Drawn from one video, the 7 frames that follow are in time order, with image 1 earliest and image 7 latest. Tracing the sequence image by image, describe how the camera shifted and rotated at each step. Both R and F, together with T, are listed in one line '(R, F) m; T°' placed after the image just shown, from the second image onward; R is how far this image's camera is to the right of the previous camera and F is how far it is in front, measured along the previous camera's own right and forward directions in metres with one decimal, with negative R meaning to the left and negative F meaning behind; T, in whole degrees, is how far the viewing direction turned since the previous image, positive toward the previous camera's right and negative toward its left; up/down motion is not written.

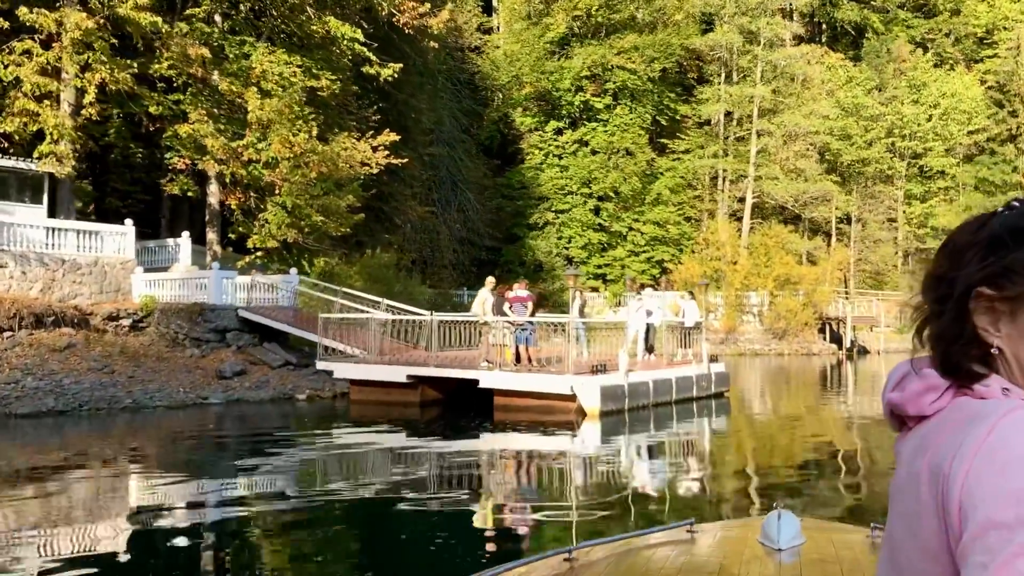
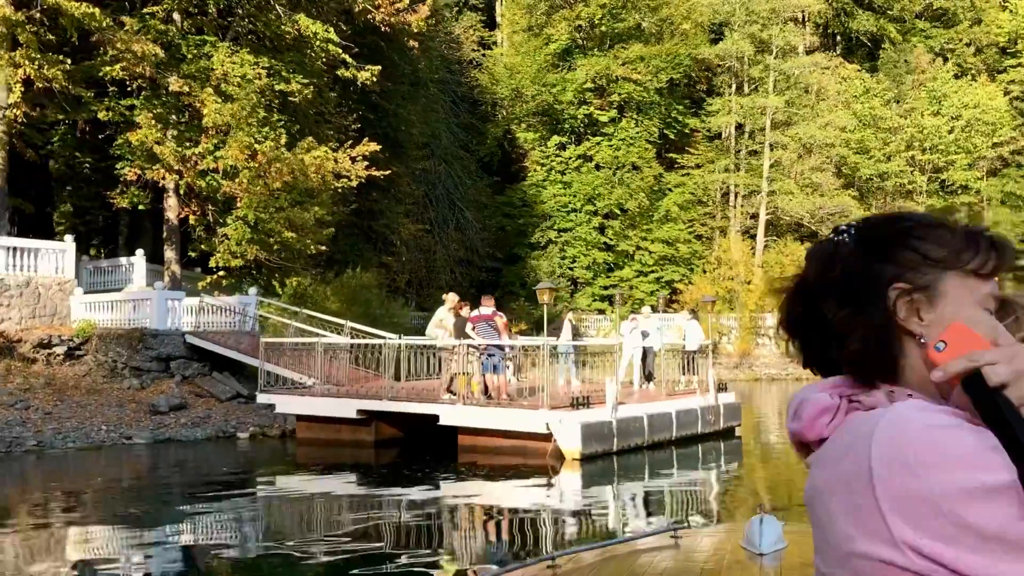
(+0.6, +2.3) m; -1°
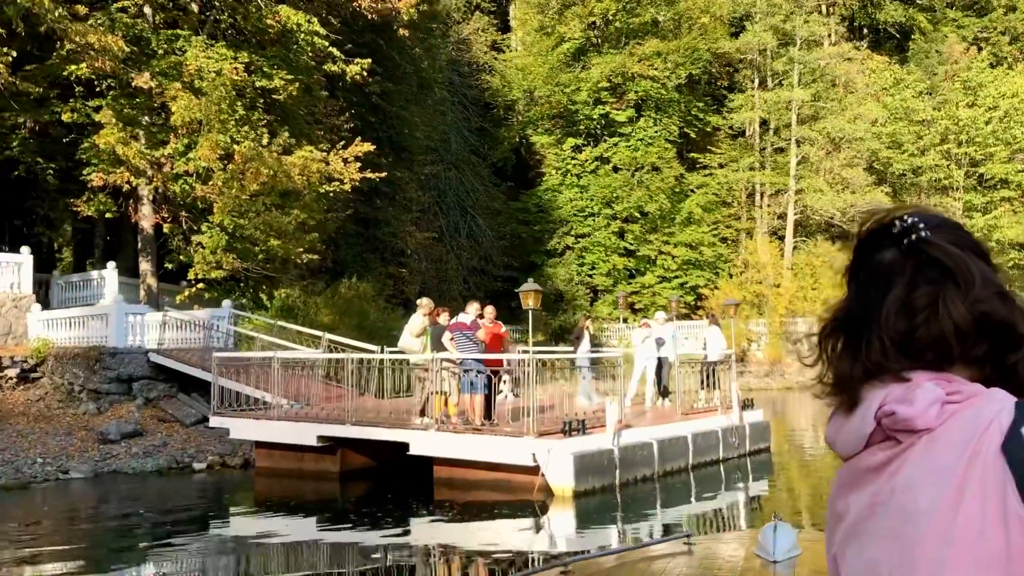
(+0.5, +1.9) m; -2°
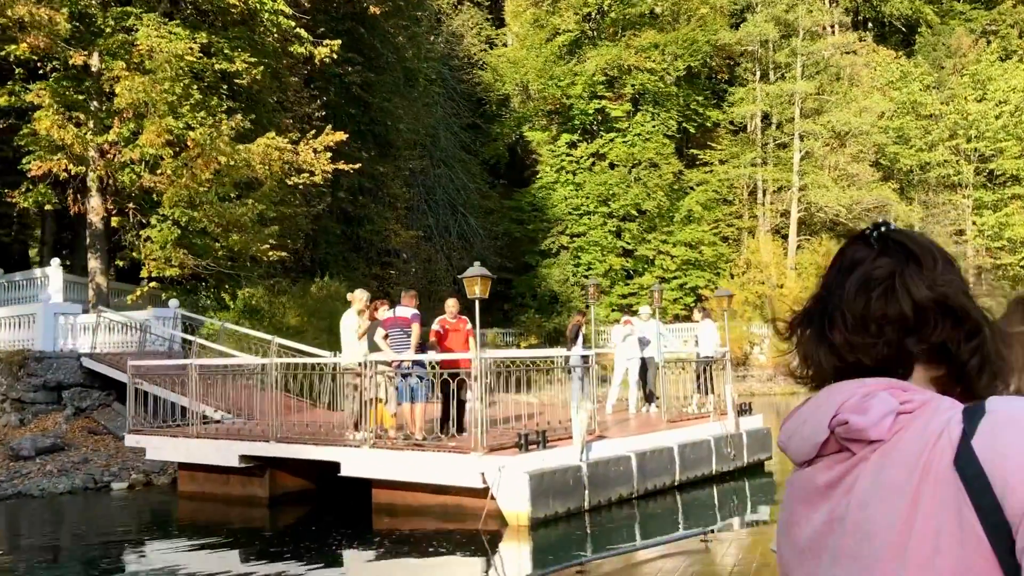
(+0.5, +1.6) m; 0°
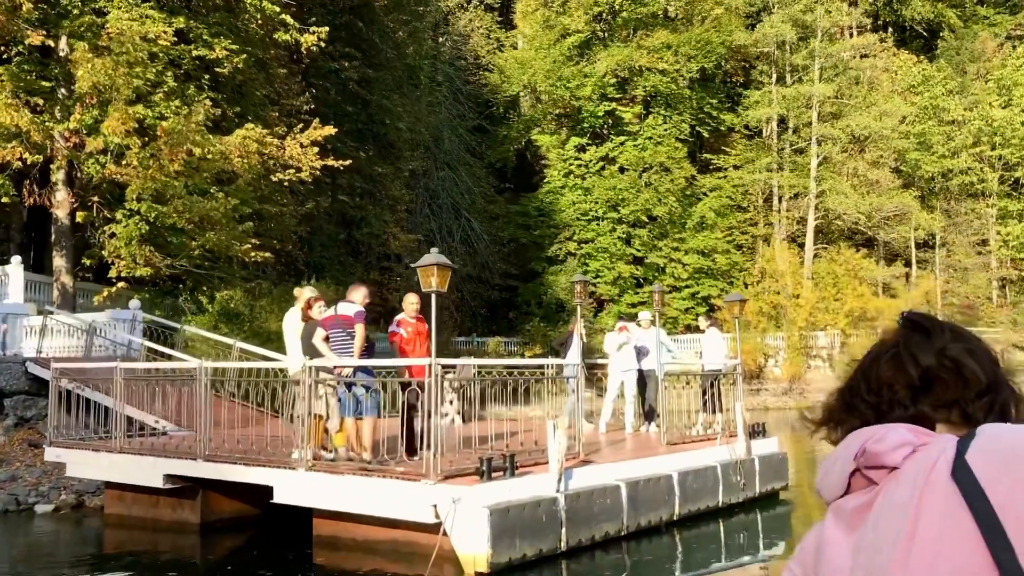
(+0.3, +1.4) m; -1°
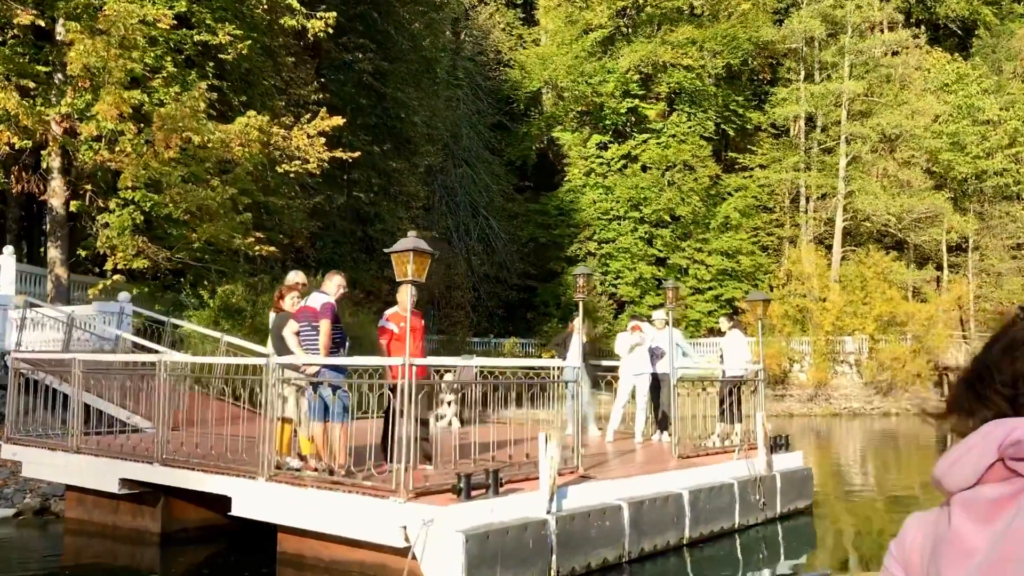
(+0.2, +0.8) m; -1°
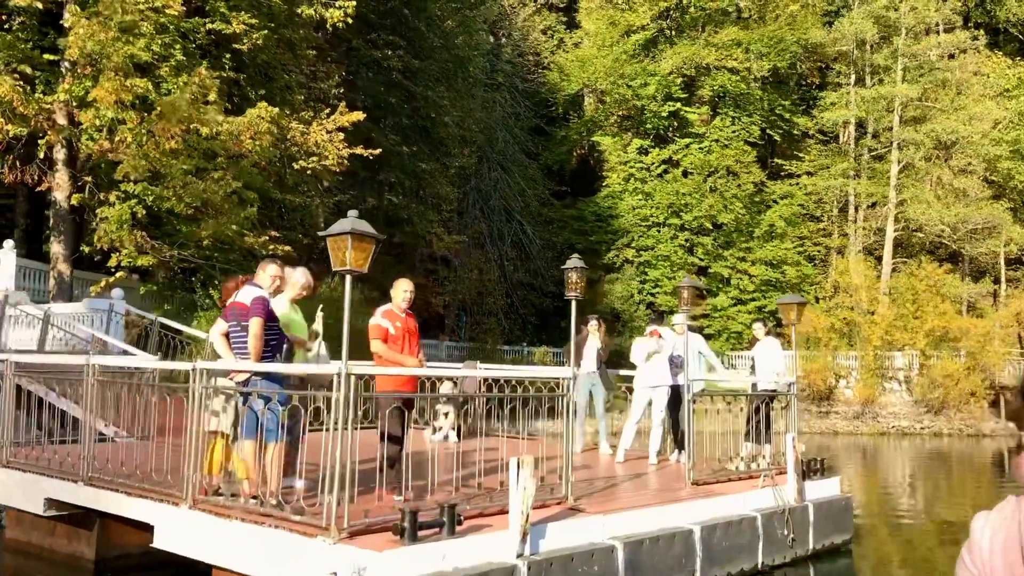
(+0.4, +1.0) m; -3°
